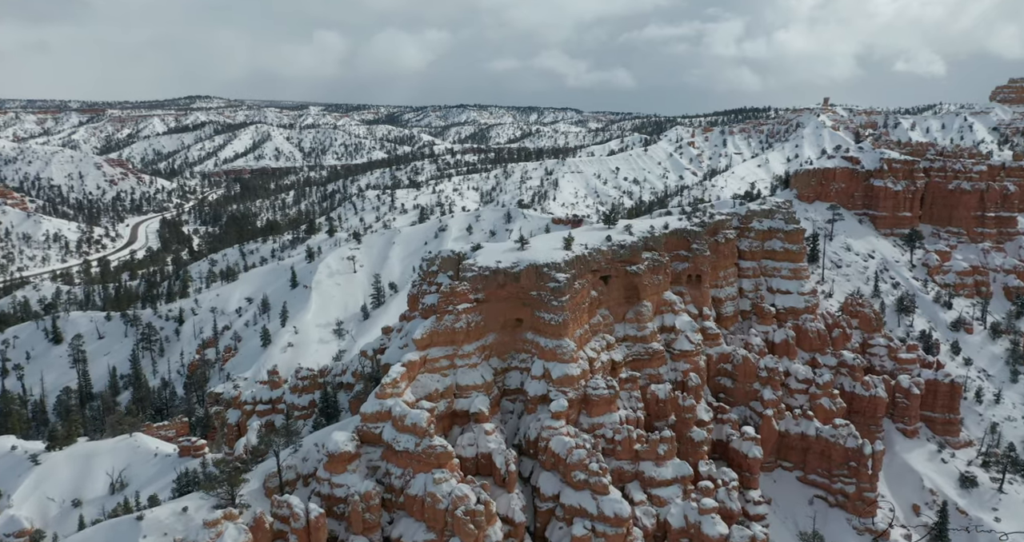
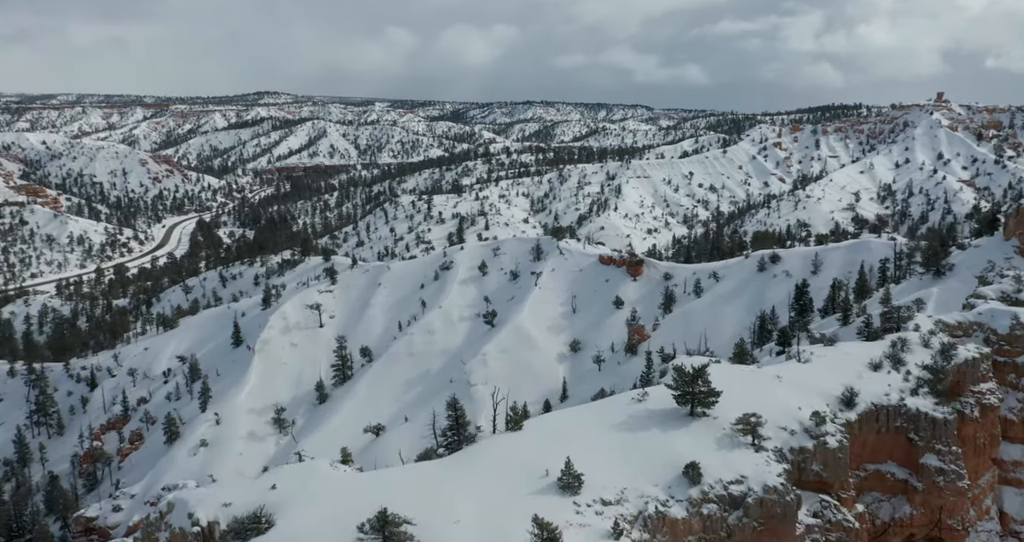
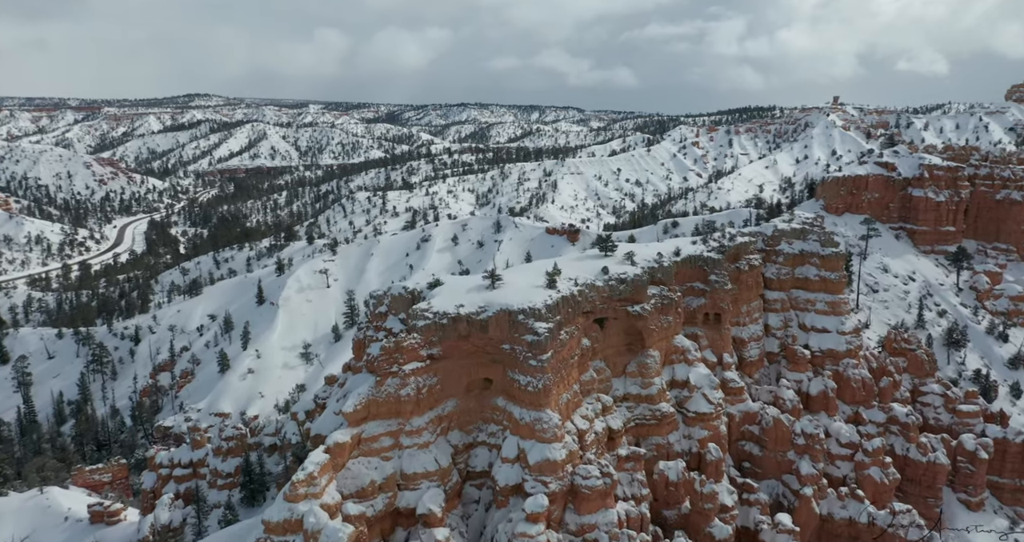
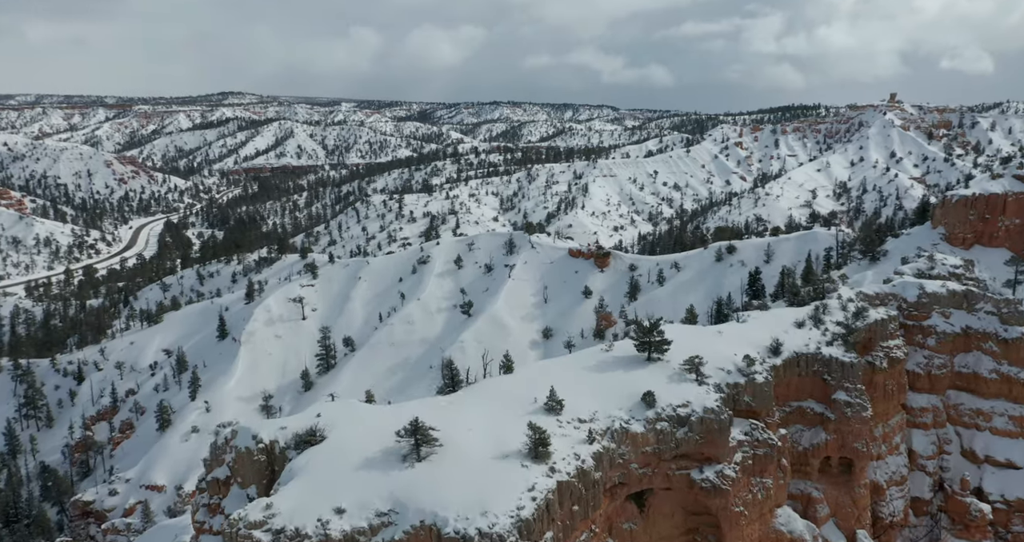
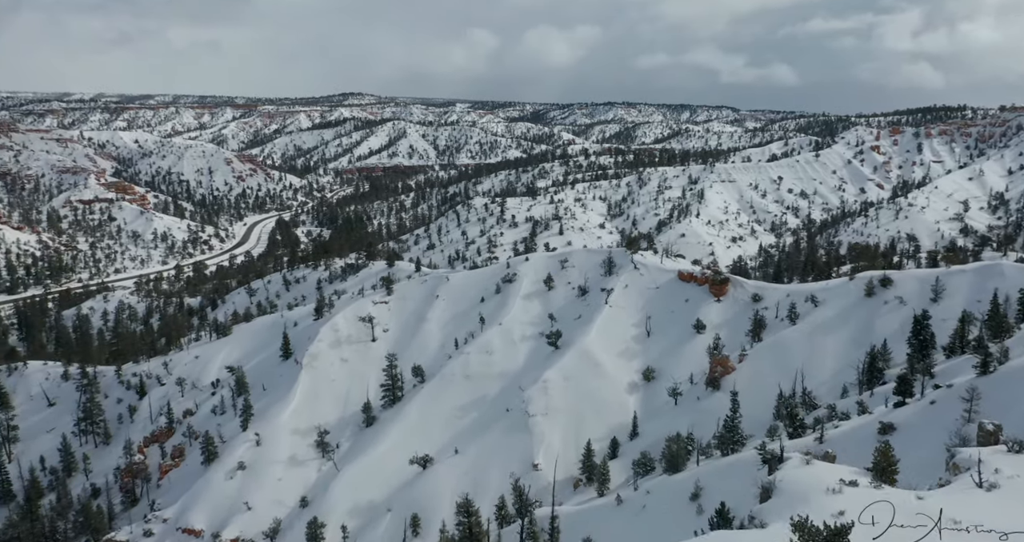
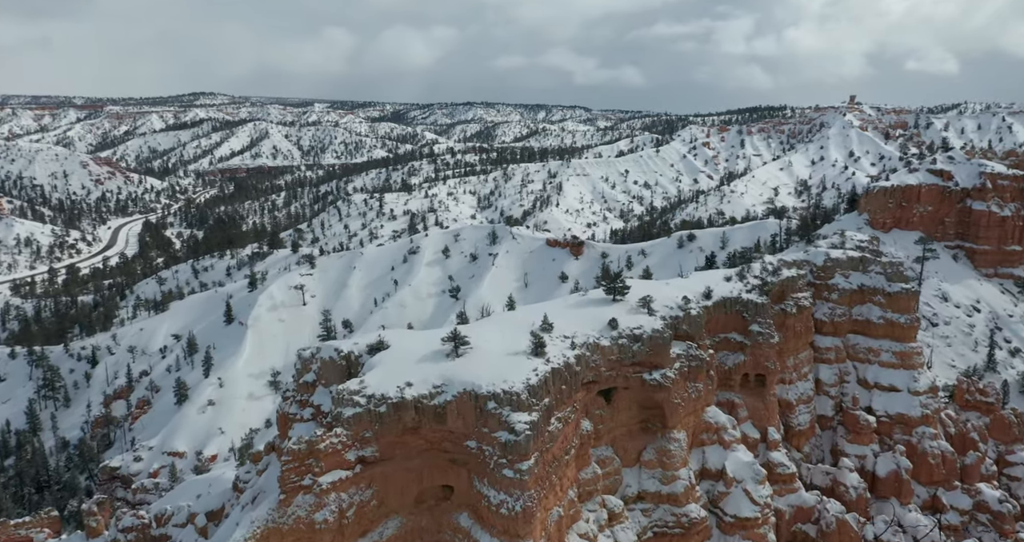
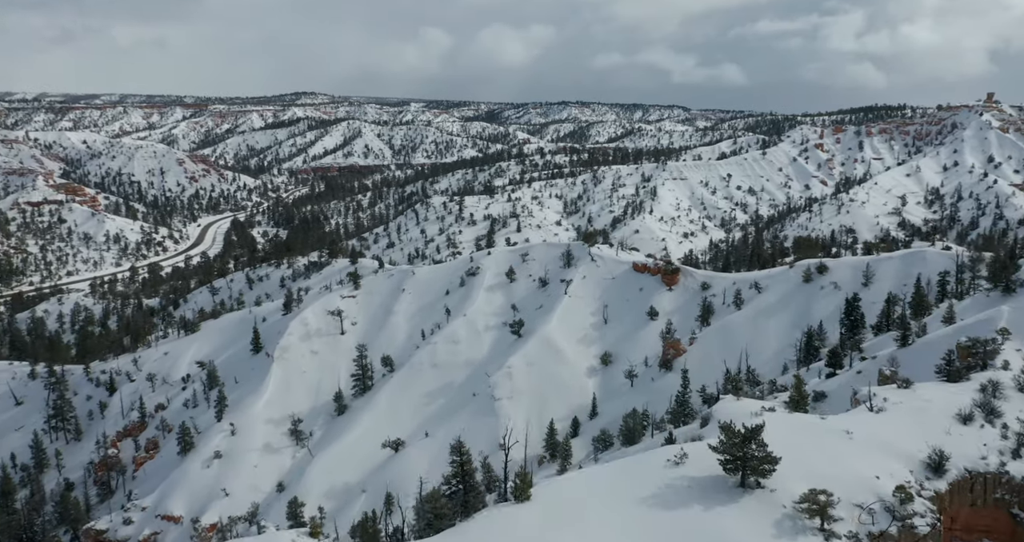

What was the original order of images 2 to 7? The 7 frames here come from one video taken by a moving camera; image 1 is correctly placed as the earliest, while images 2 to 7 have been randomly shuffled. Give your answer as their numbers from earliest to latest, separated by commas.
3, 6, 4, 2, 7, 5
